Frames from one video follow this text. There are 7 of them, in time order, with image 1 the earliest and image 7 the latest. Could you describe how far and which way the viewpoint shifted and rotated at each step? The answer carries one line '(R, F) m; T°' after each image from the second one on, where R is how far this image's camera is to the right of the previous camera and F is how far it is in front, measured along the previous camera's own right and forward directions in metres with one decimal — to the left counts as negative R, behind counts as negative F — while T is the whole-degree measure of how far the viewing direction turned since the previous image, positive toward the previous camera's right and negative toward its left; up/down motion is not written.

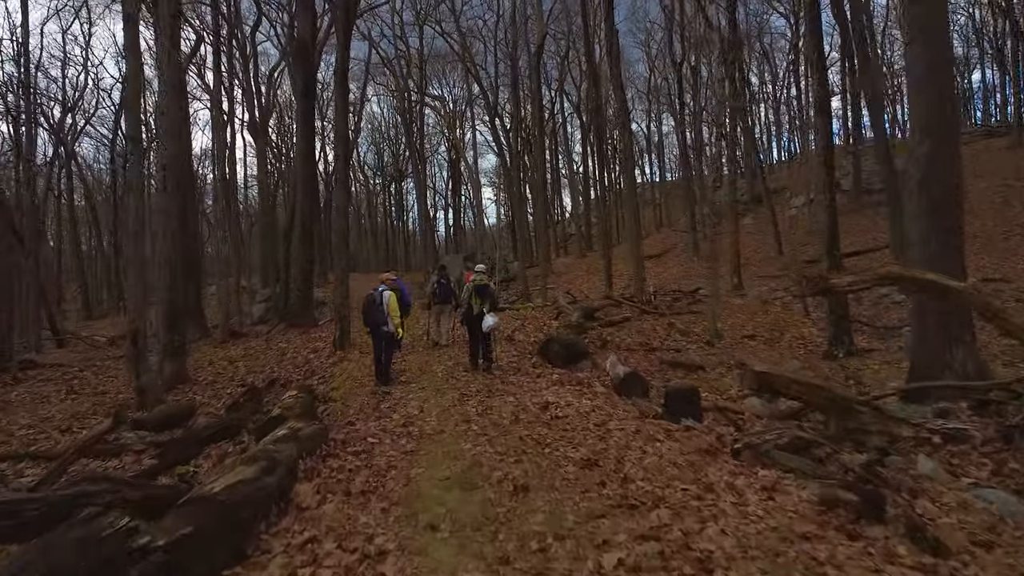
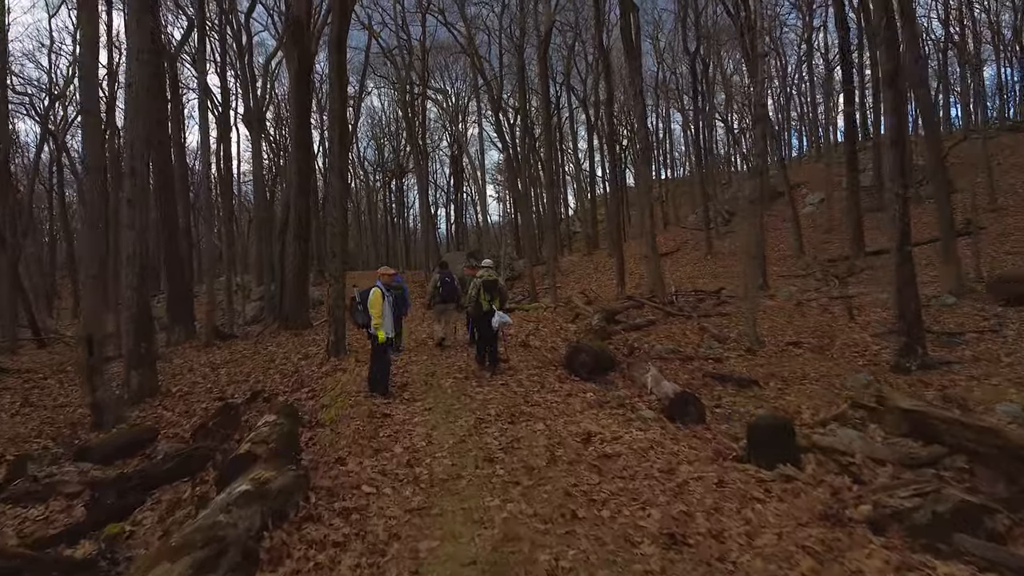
(-0.2, +1.5) m; 0°
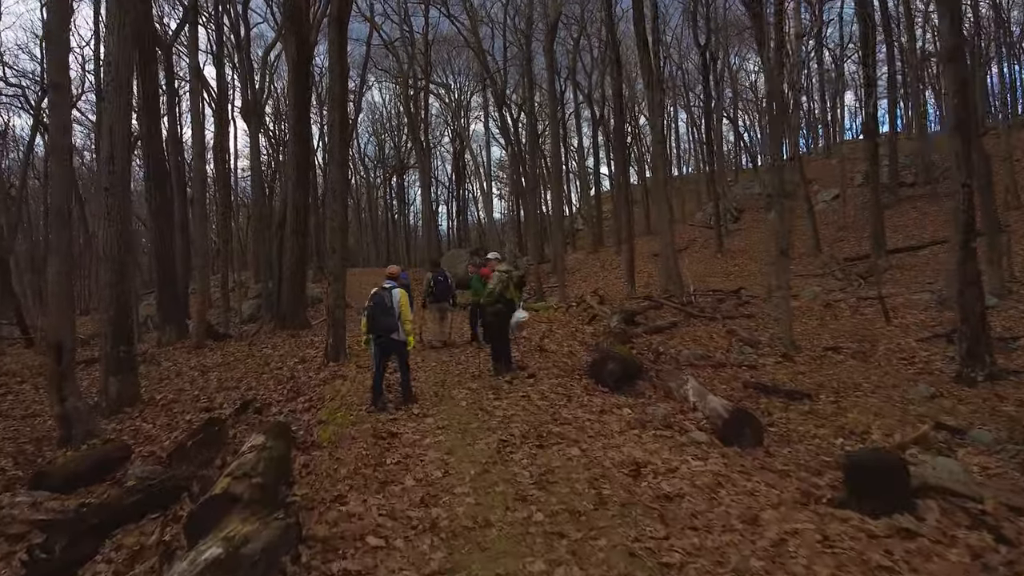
(-0.2, +0.9) m; 0°
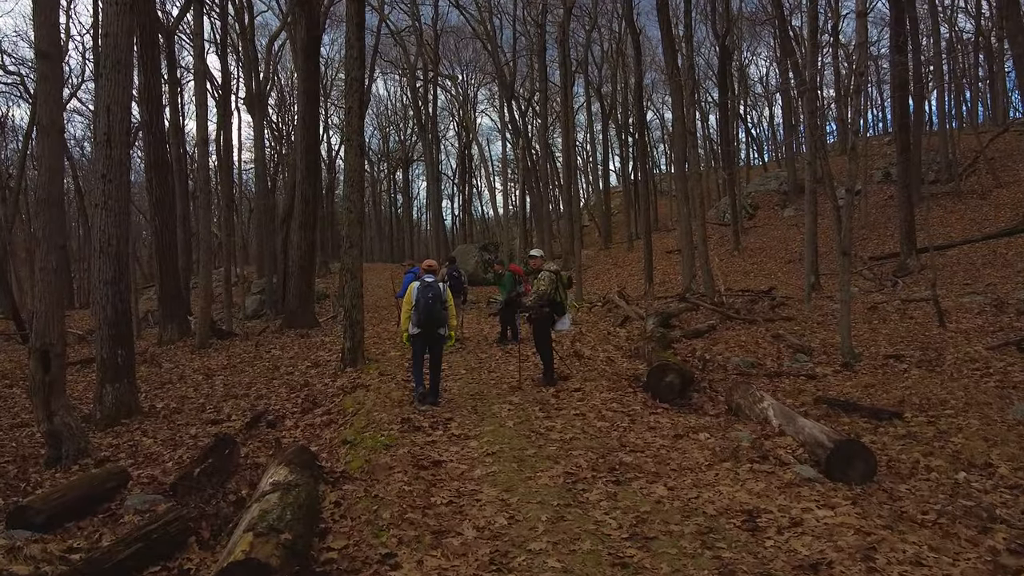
(-0.4, +0.9) m; 0°
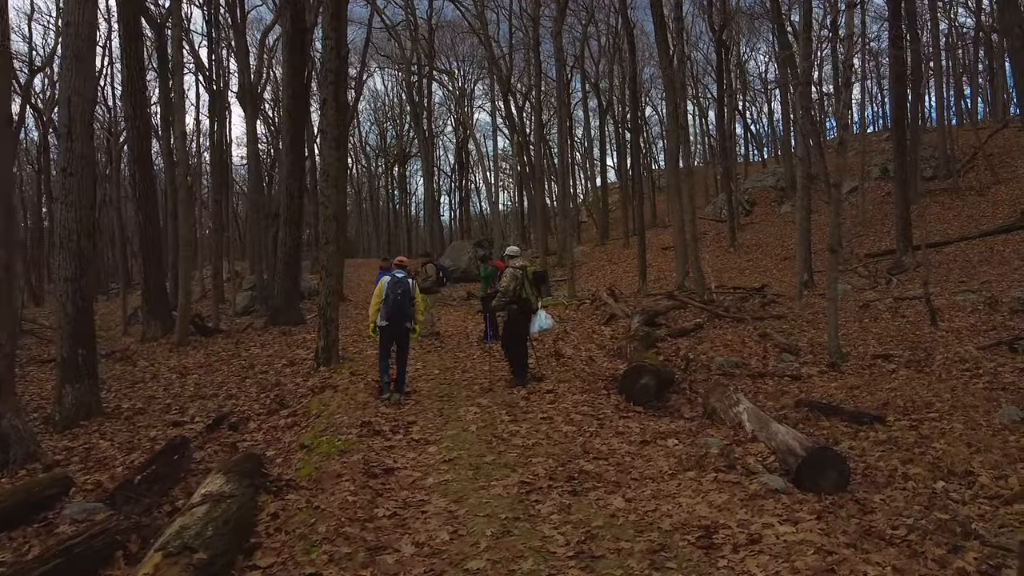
(+0.3, +0.3) m; 0°
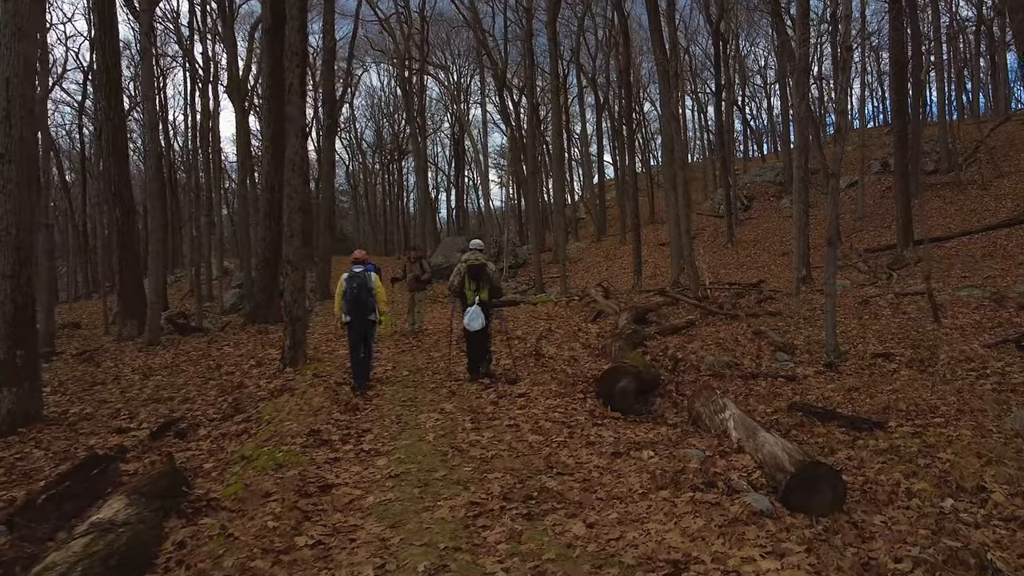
(+0.3, +0.6) m; 0°
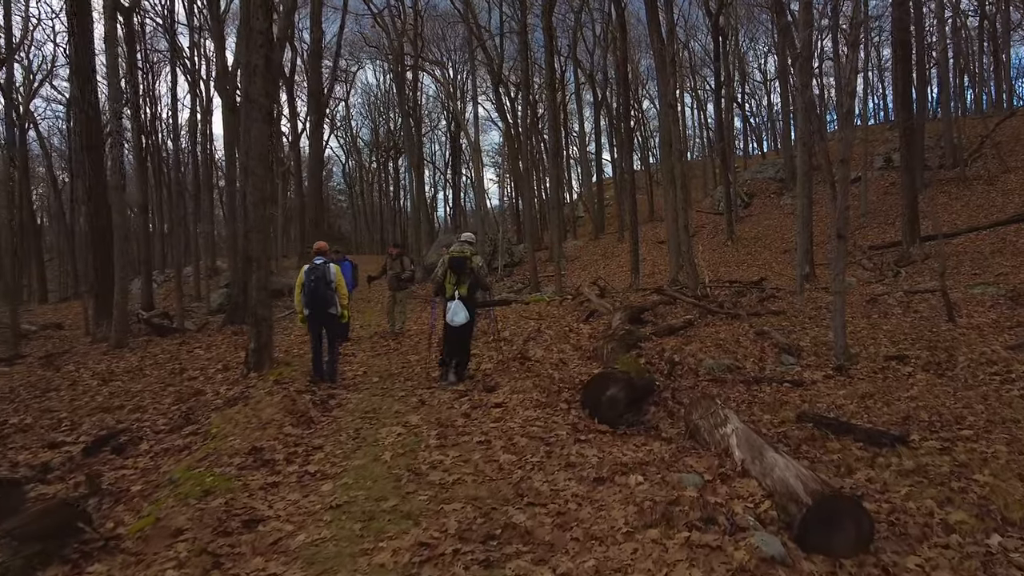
(+0.2, +0.7) m; 0°
